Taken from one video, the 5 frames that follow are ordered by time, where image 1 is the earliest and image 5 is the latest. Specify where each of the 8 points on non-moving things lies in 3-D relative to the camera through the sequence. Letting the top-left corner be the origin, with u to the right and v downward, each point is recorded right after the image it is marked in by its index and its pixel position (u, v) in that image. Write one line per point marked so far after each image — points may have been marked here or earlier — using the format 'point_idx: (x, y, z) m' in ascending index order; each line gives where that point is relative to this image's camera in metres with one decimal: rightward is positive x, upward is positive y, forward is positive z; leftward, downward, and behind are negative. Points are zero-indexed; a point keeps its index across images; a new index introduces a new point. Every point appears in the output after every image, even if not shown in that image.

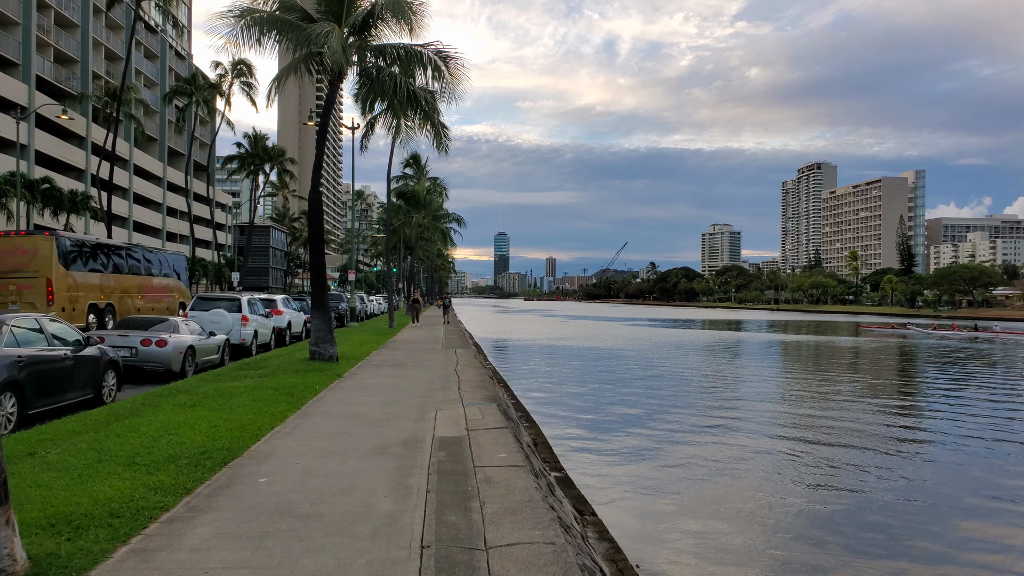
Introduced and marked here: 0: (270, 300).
0: (-7.0, -0.4, +19.5) m
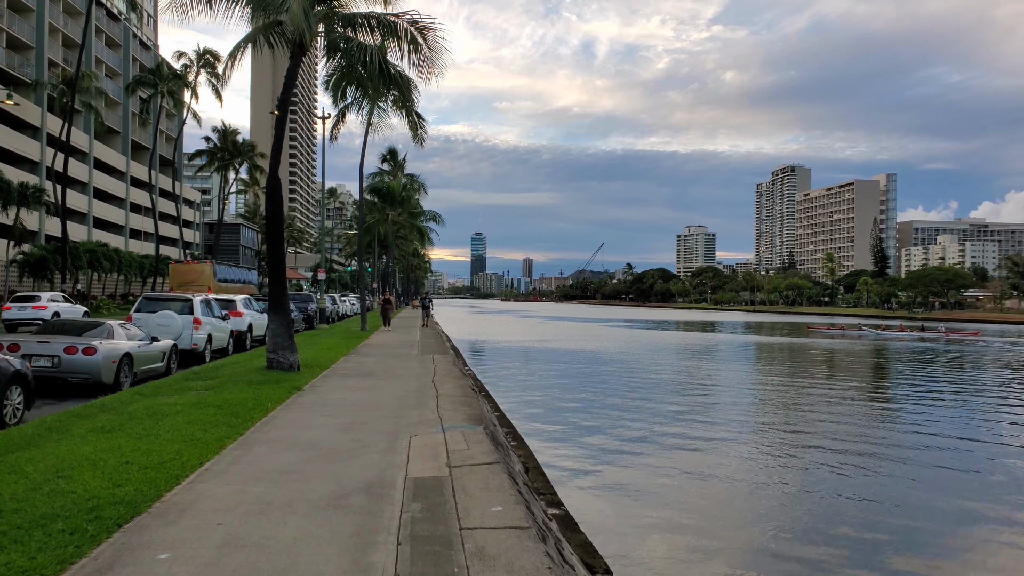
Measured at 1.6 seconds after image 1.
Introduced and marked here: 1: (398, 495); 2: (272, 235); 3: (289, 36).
0: (-7.5, -0.3, +17.9) m
1: (-0.8, -1.4, +4.6) m
2: (-4.3, +1.0, +12.2) m
3: (-4.3, +4.8, +12.9) m
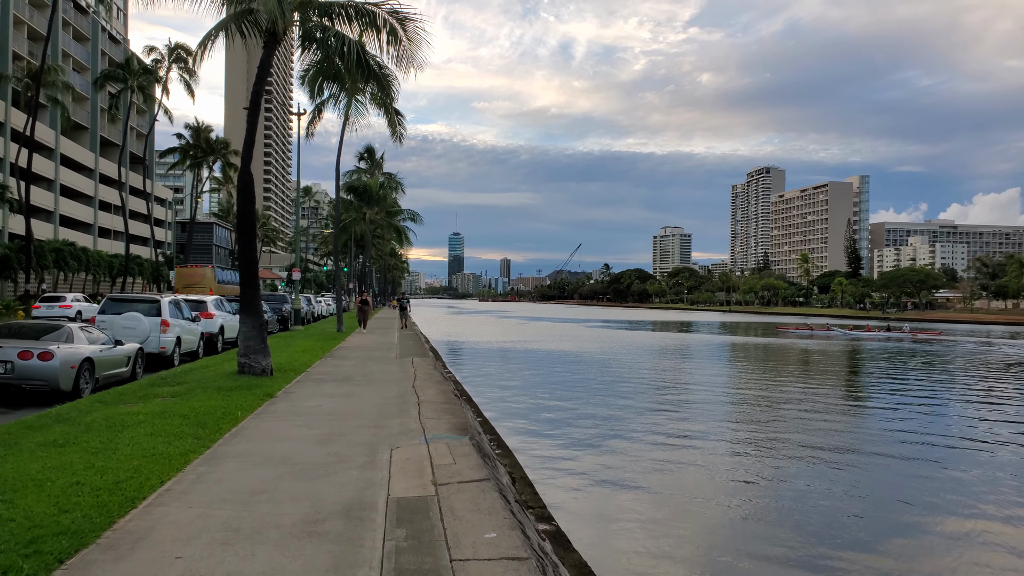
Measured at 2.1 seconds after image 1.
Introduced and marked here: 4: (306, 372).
0: (-8.0, -0.4, +17.2) m
1: (-0.8, -1.4, +4.2) m
2: (-4.6, +1.0, +11.6) m
3: (-4.6, +4.8, +12.3) m
4: (-3.8, -1.5, +12.4) m
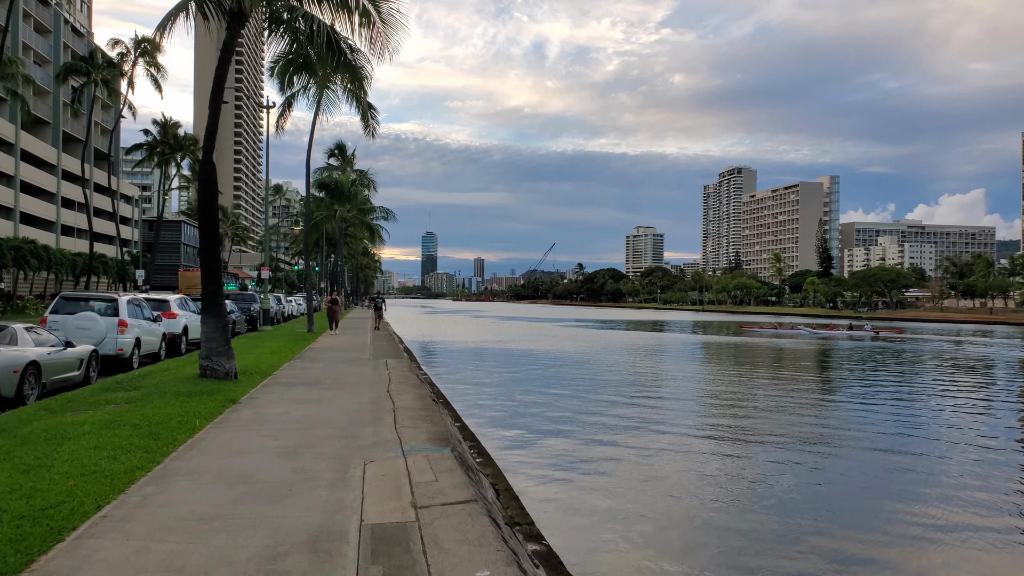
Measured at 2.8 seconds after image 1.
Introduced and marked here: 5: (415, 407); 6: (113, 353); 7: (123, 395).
0: (-8.5, -0.3, +16.3) m
1: (-0.9, -1.4, +3.6) m
2: (-5.0, +1.0, +10.9) m
3: (-4.9, +4.9, +11.6) m
4: (-4.1, -1.5, +11.7) m
5: (-1.2, -1.5, +8.3) m
6: (-7.6, -1.2, +12.7) m
7: (-5.5, -1.5, +9.4) m
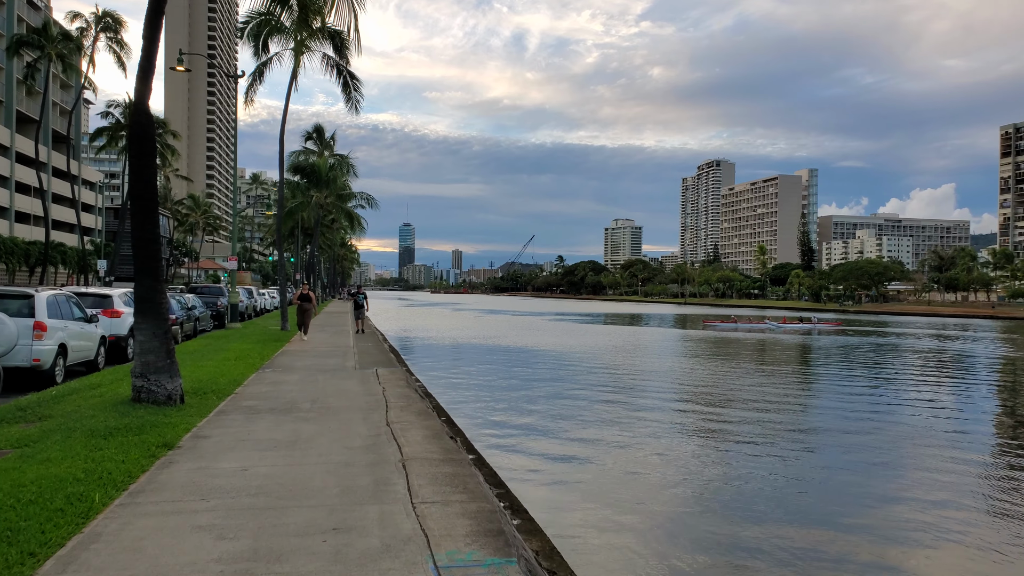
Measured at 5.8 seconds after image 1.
0: (-8.3, -0.2, +13.5) m
1: (-0.2, -1.4, +1.1) m
2: (-4.5, +1.1, +8.2) m
3: (-4.5, +4.9, +8.9) m
4: (-3.7, -1.4, +9.0) m
5: (-0.7, -1.4, +5.7) m
6: (-7.2, -1.1, +10.0) m
7: (-5.0, -1.5, +6.7) m
